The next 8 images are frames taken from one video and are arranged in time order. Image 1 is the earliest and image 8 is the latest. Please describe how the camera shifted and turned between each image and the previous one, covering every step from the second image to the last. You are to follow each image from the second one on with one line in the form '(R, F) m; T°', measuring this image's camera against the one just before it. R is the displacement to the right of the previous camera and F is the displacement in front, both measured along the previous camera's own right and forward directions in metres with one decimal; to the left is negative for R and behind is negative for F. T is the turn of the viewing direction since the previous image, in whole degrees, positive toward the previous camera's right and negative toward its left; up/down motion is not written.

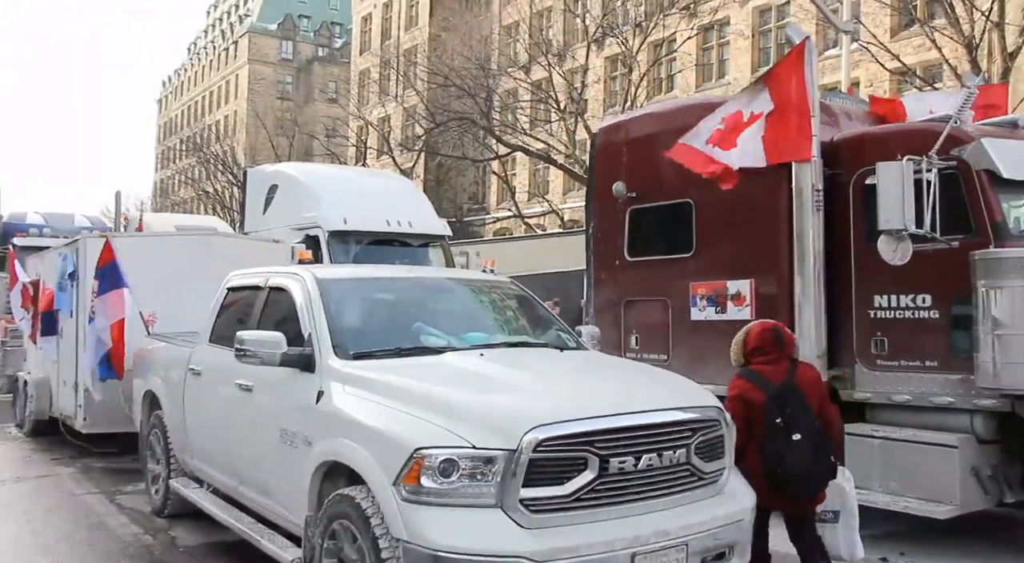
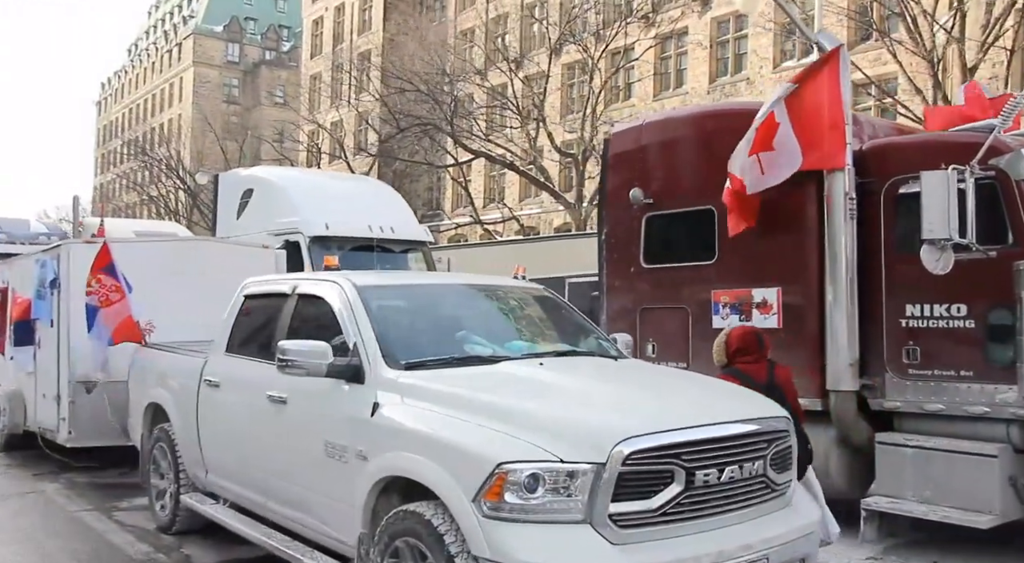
(-0.6, +0.1) m; +3°
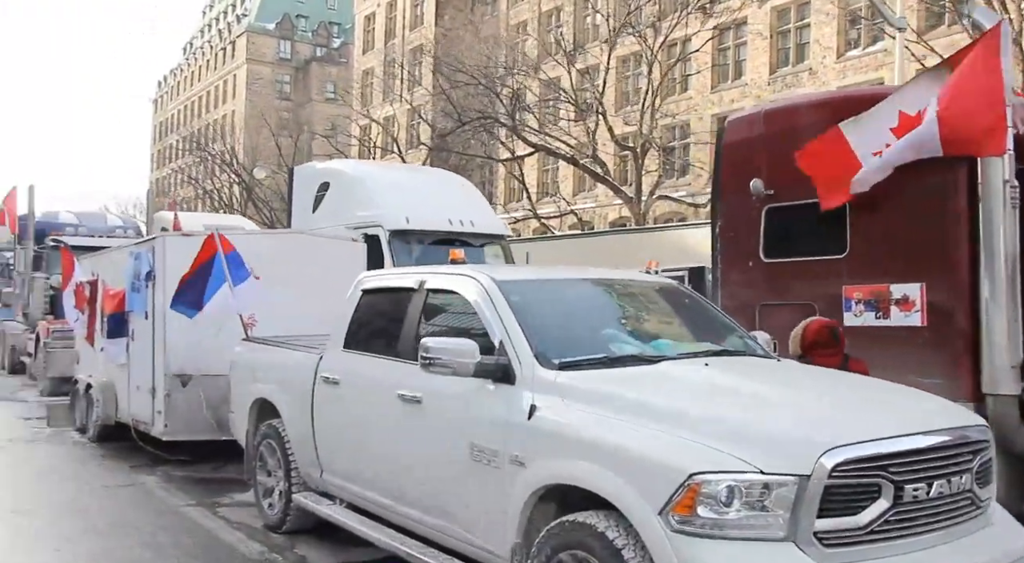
(-0.5, +0.3) m; -3°
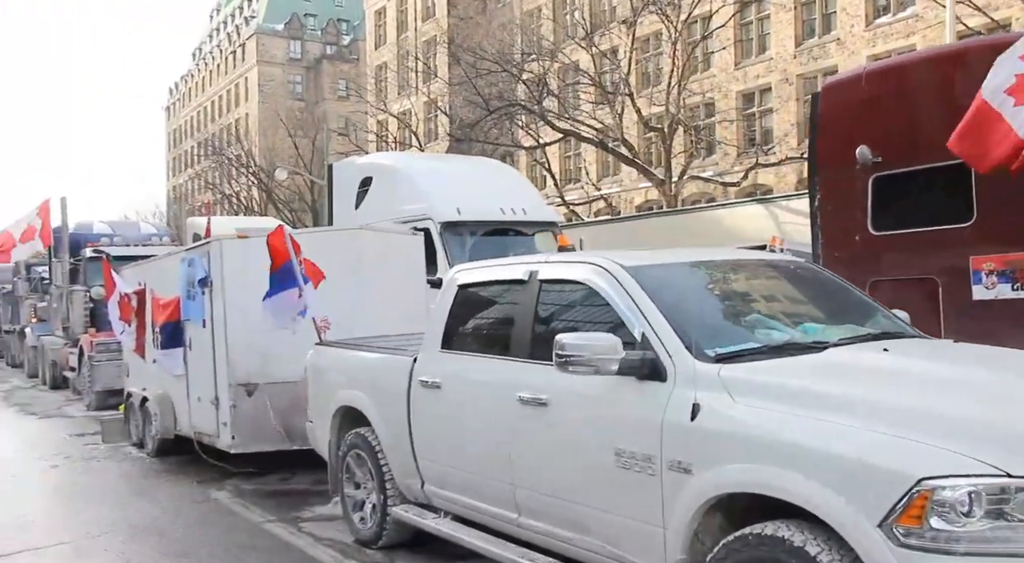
(-0.5, +0.5) m; -1°
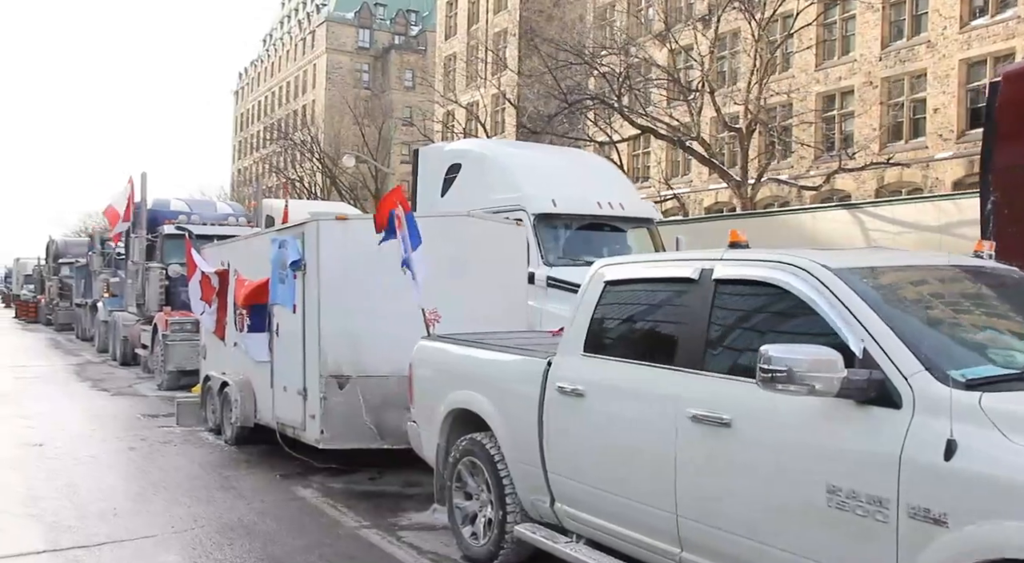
(-0.5, +0.6) m; -3°
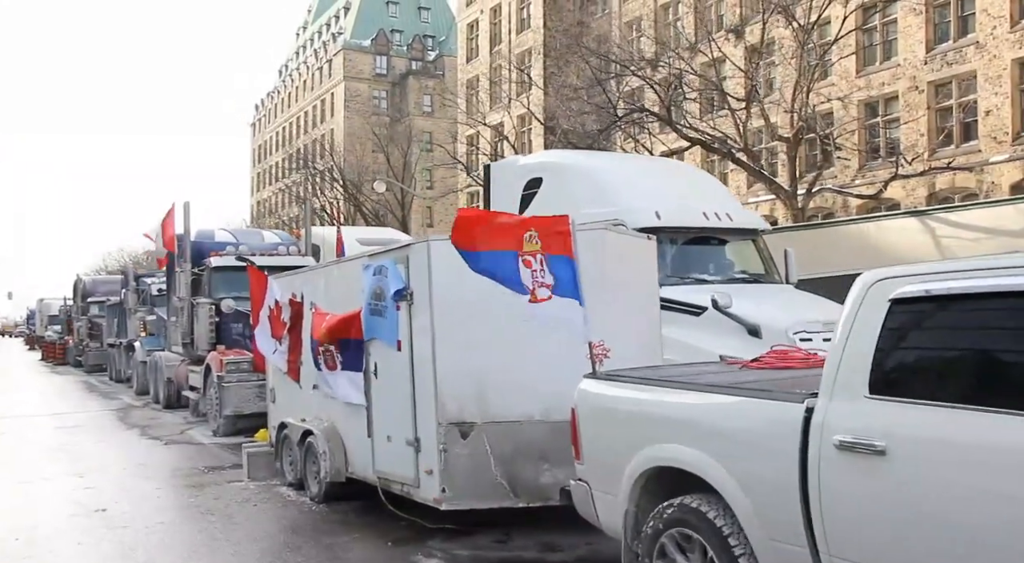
(-1.0, +1.1) m; -1°
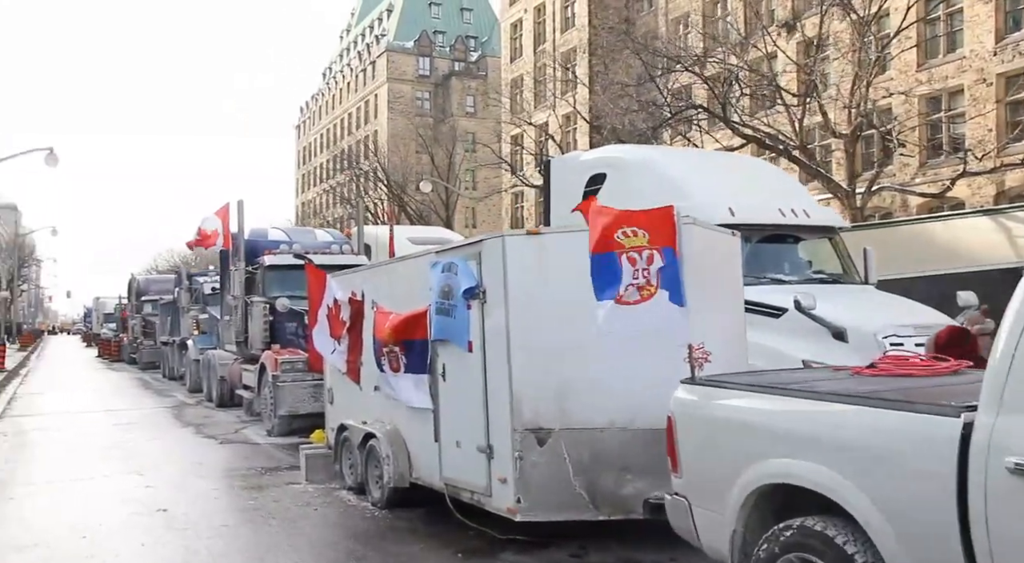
(-0.3, +0.4) m; -3°
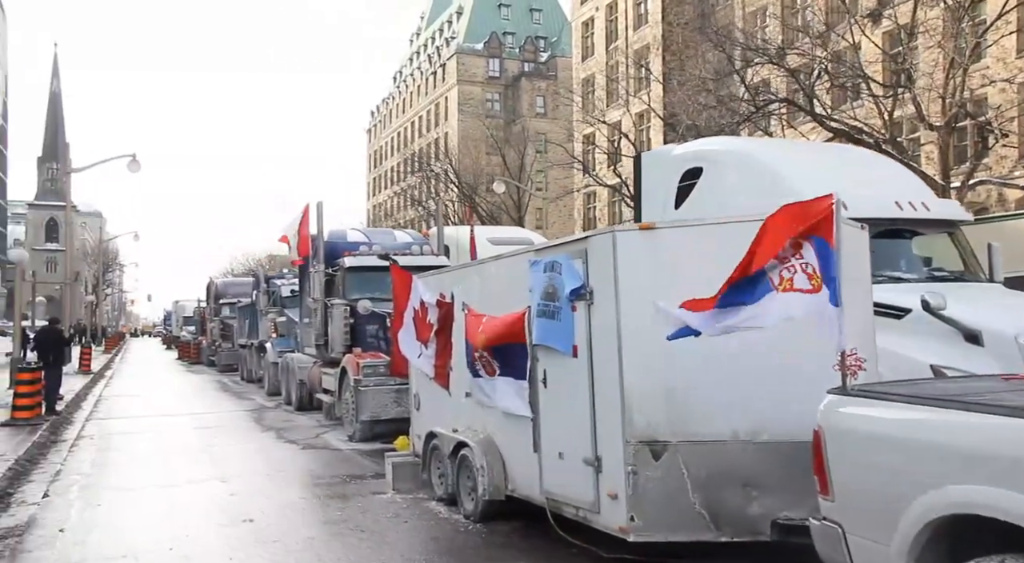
(-0.3, +0.5) m; -4°
